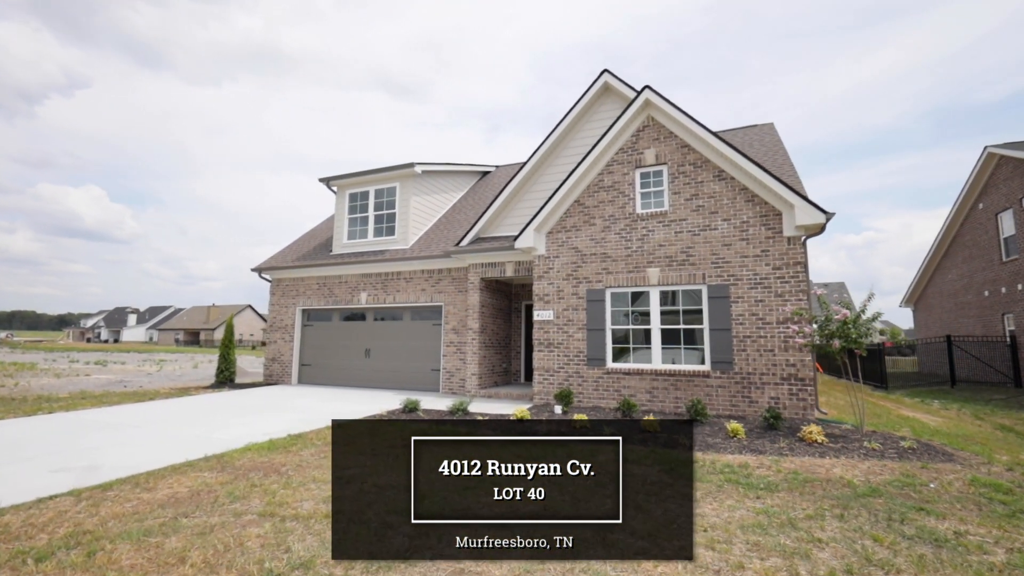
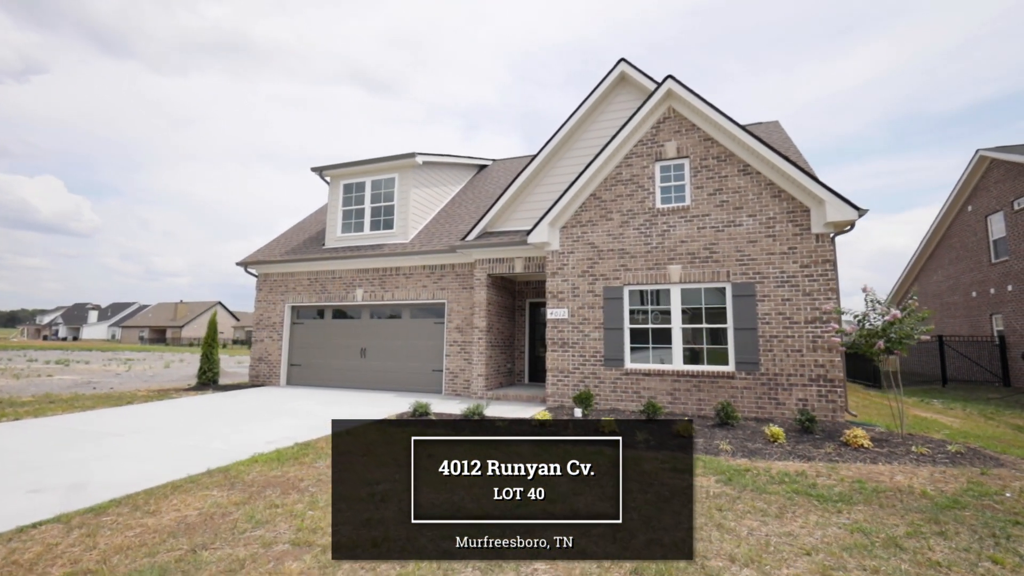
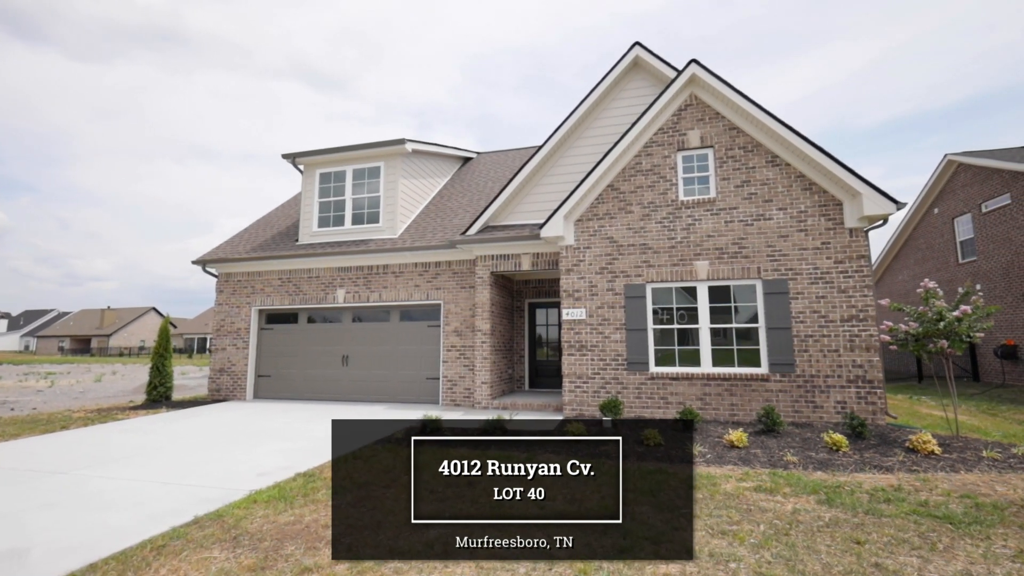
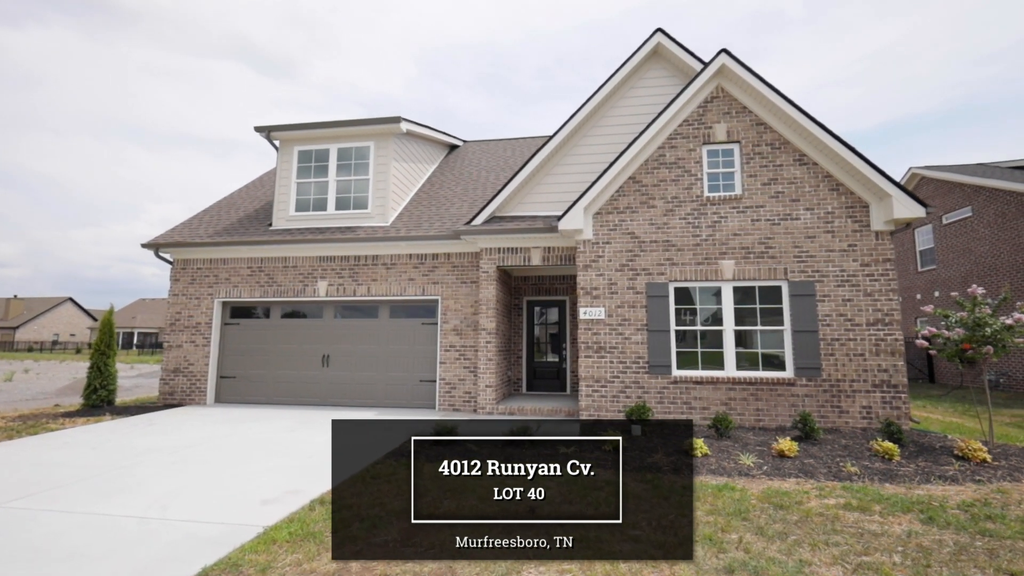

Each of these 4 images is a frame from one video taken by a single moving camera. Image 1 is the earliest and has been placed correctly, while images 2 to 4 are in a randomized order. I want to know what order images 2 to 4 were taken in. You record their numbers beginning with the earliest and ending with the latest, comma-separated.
2, 3, 4
